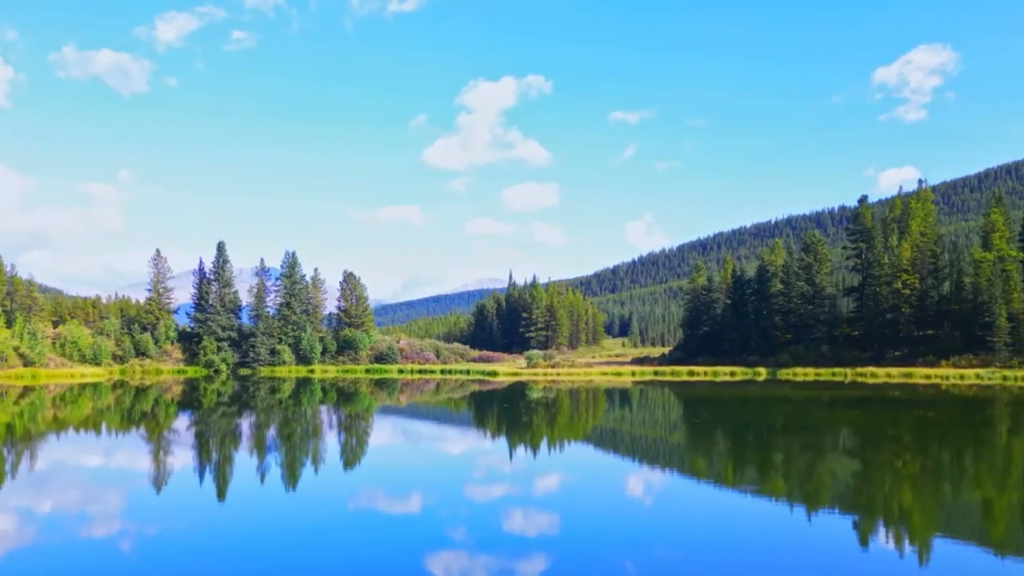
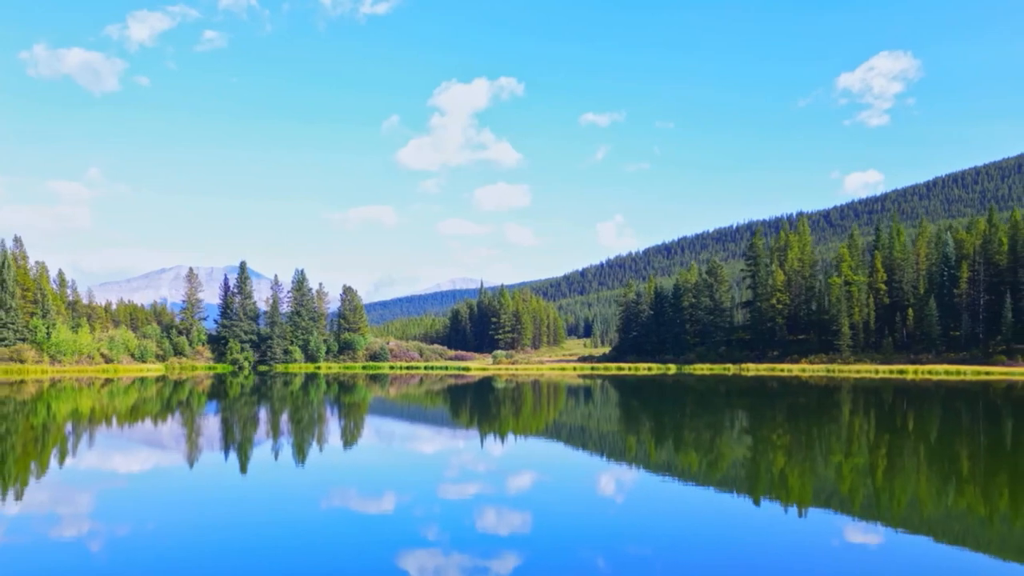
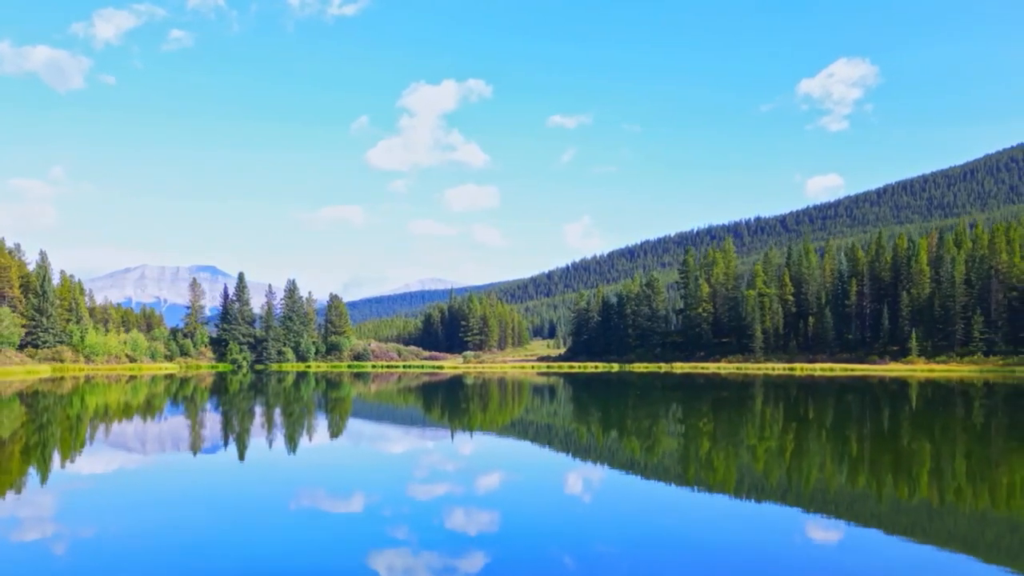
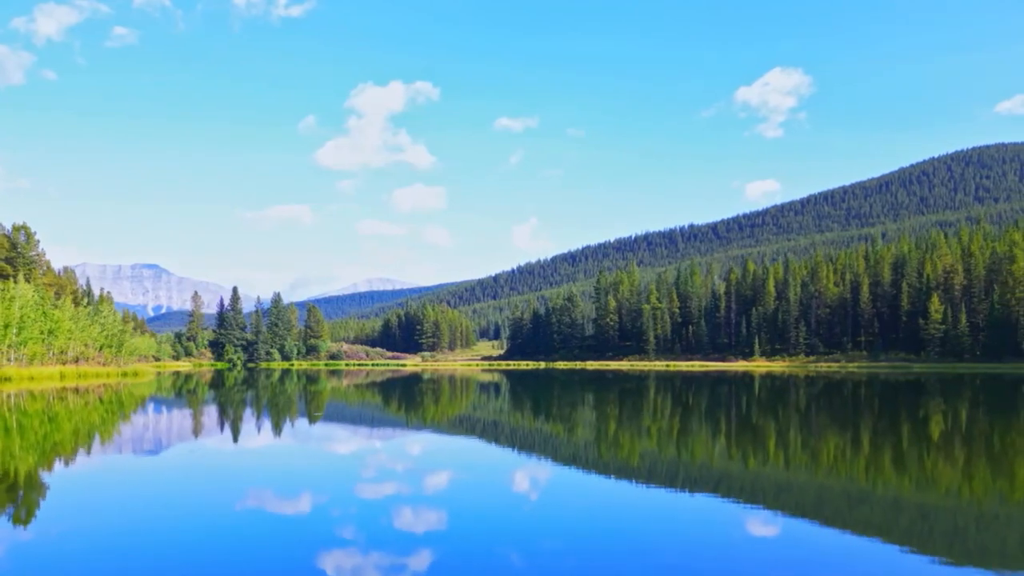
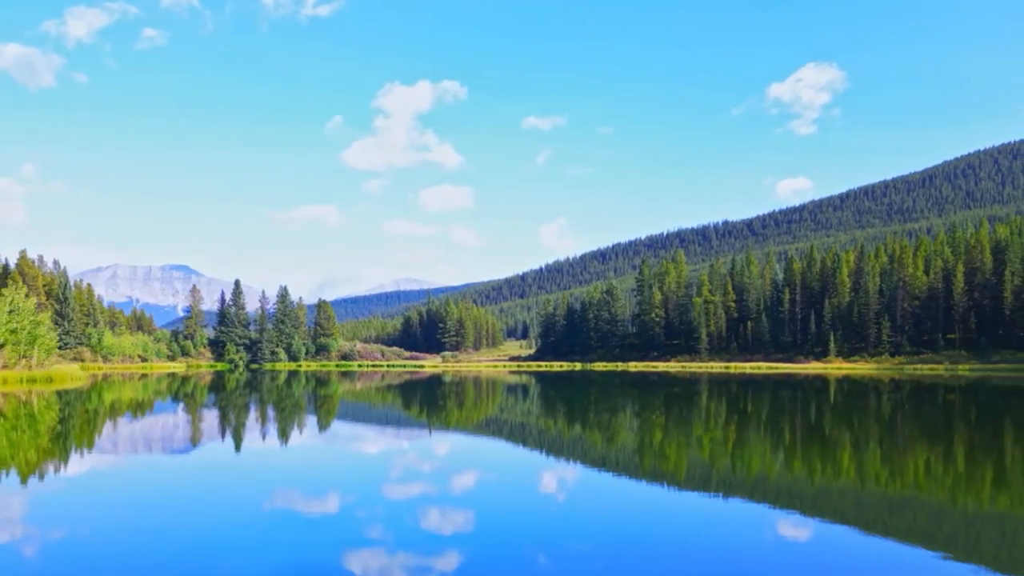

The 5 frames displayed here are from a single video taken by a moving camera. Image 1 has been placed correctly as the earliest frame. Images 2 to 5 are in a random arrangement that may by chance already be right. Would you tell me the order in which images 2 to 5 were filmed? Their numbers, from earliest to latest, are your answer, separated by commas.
2, 3, 5, 4
